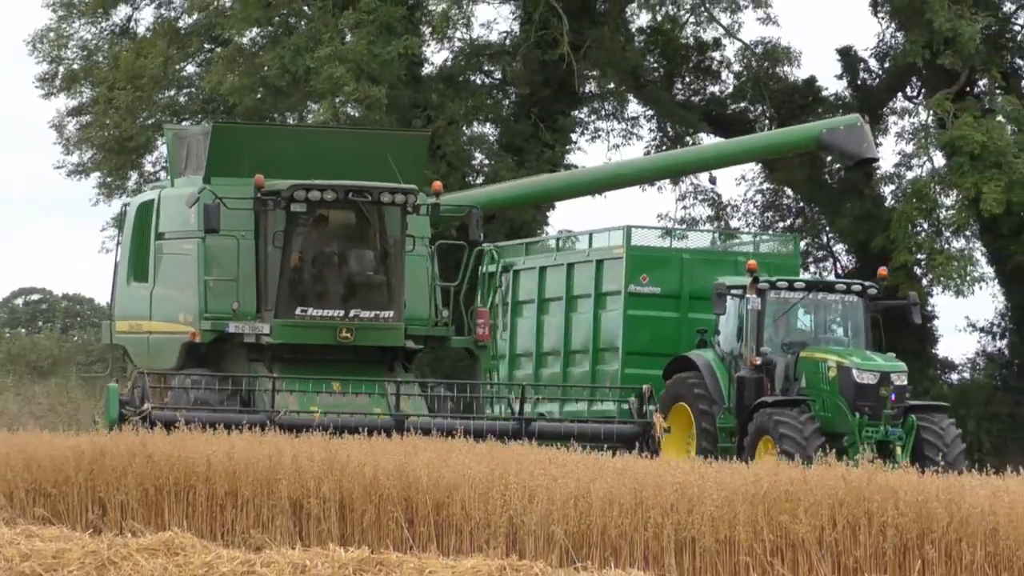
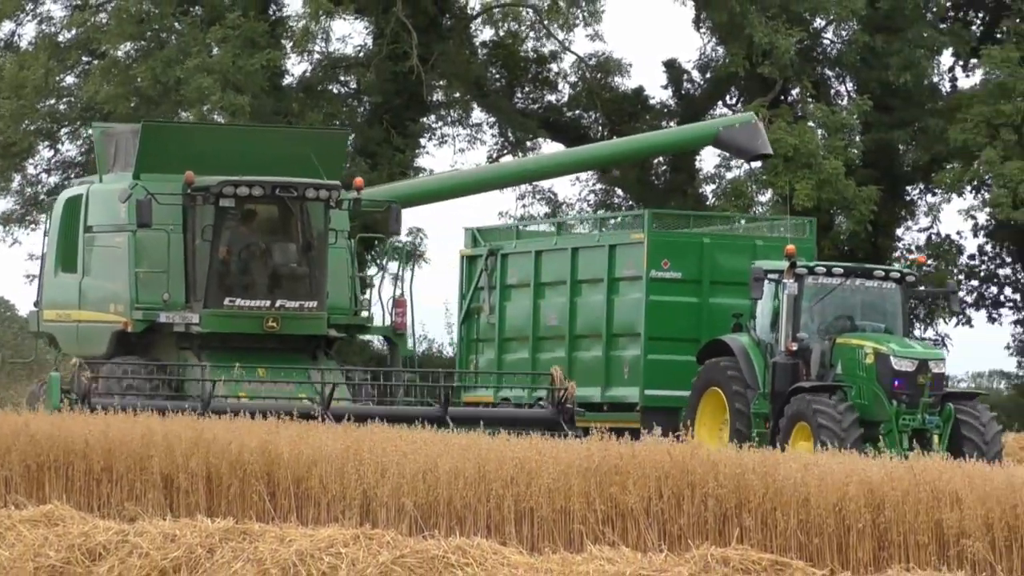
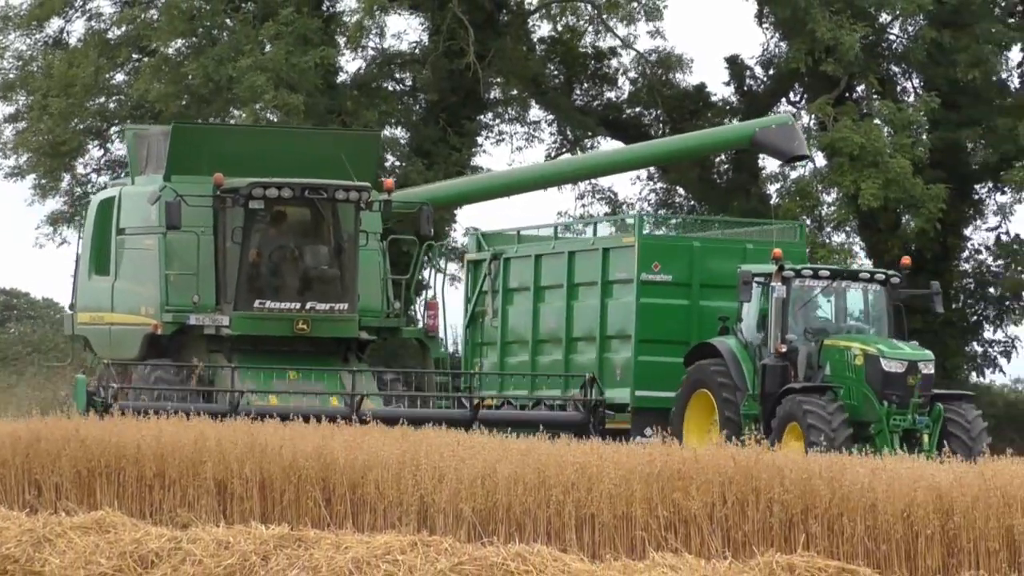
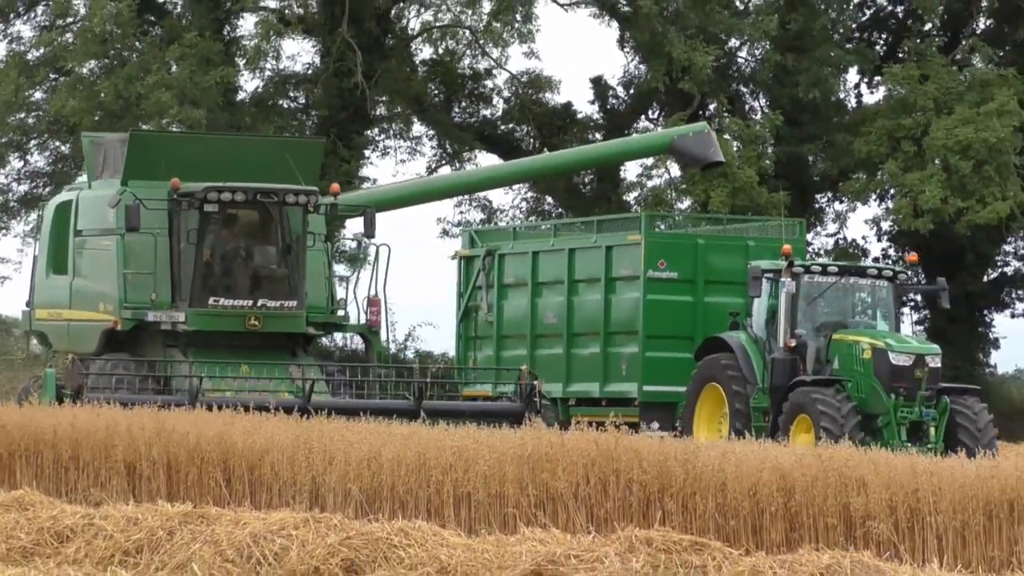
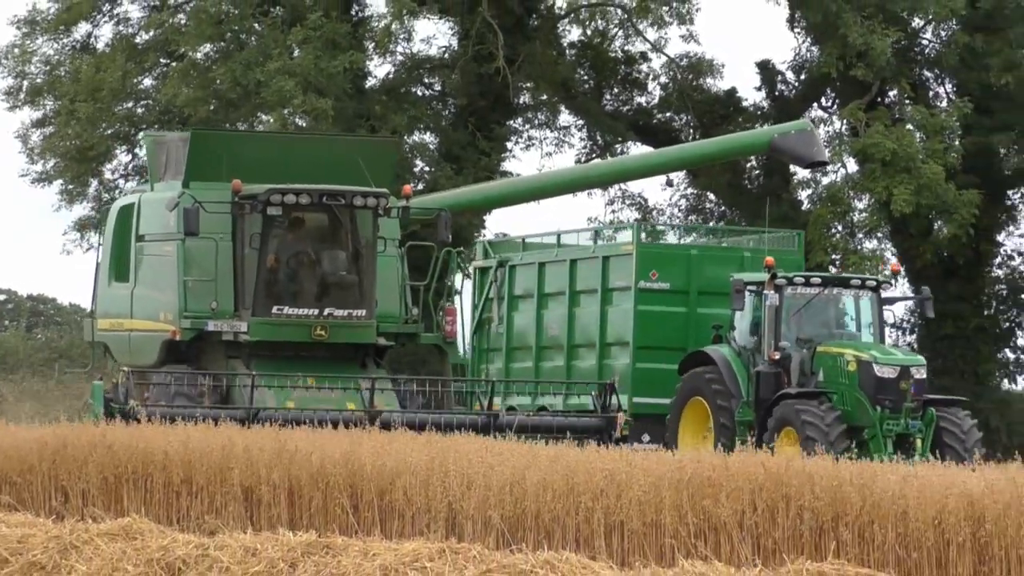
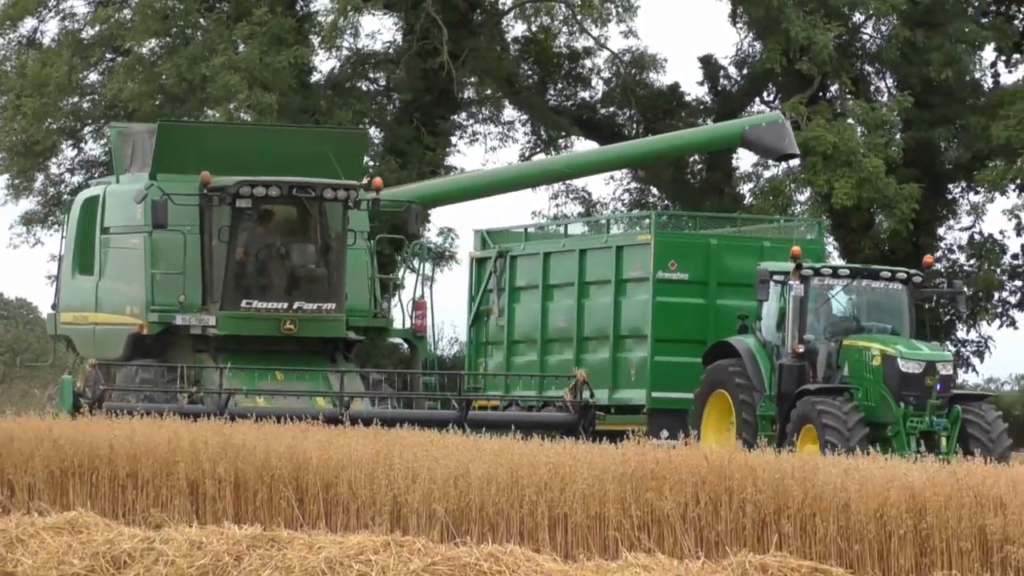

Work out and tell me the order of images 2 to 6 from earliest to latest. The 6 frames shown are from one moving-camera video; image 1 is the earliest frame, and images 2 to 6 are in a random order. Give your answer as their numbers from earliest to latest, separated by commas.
5, 3, 6, 2, 4
